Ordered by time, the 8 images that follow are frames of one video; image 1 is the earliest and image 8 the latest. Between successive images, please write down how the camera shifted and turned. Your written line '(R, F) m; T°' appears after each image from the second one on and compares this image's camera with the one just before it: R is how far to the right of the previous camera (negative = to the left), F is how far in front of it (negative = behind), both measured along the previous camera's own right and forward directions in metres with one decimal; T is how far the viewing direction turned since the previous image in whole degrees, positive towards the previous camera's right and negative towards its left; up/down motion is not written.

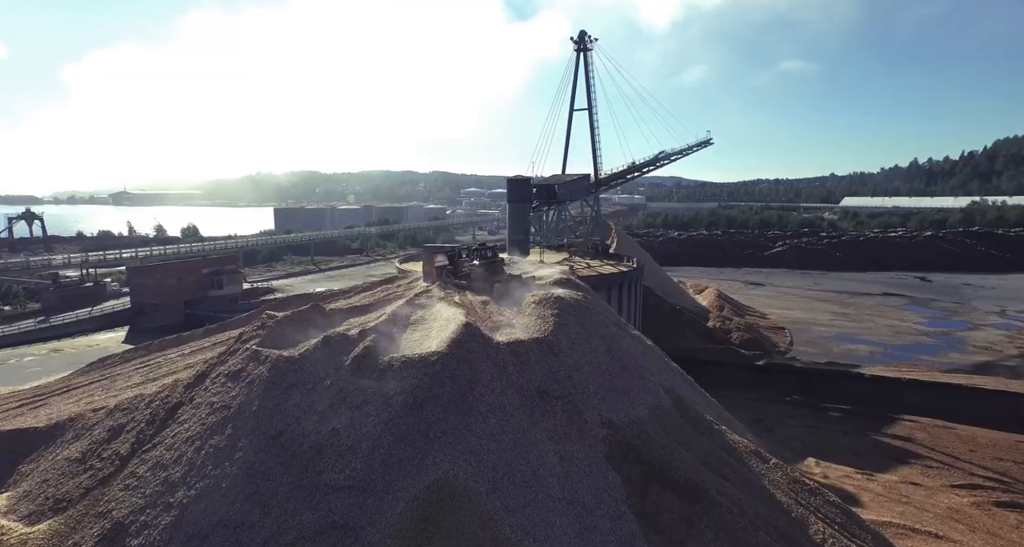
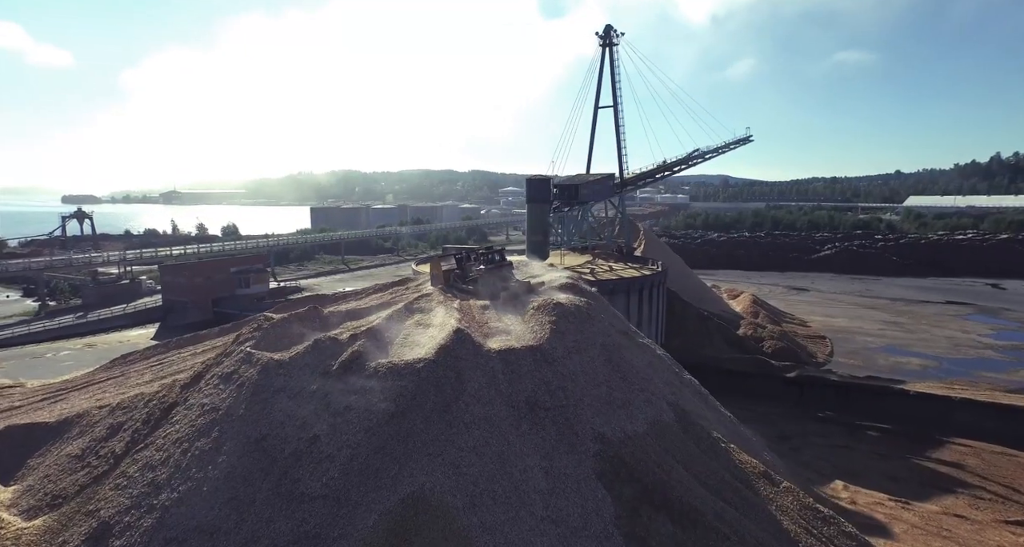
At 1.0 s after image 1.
(+0.6, +0.2) m; -4°
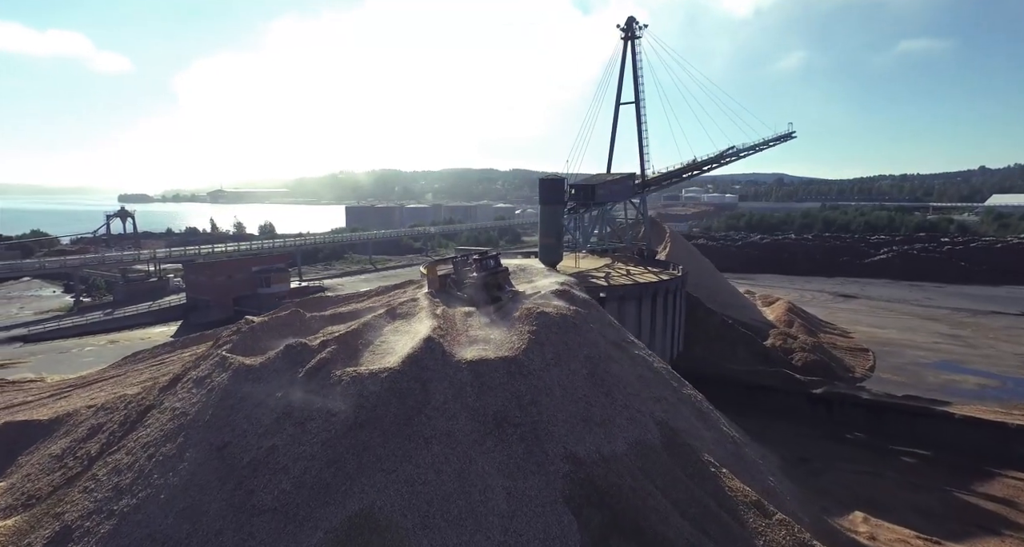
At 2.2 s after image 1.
(+0.9, +0.3) m; -4°
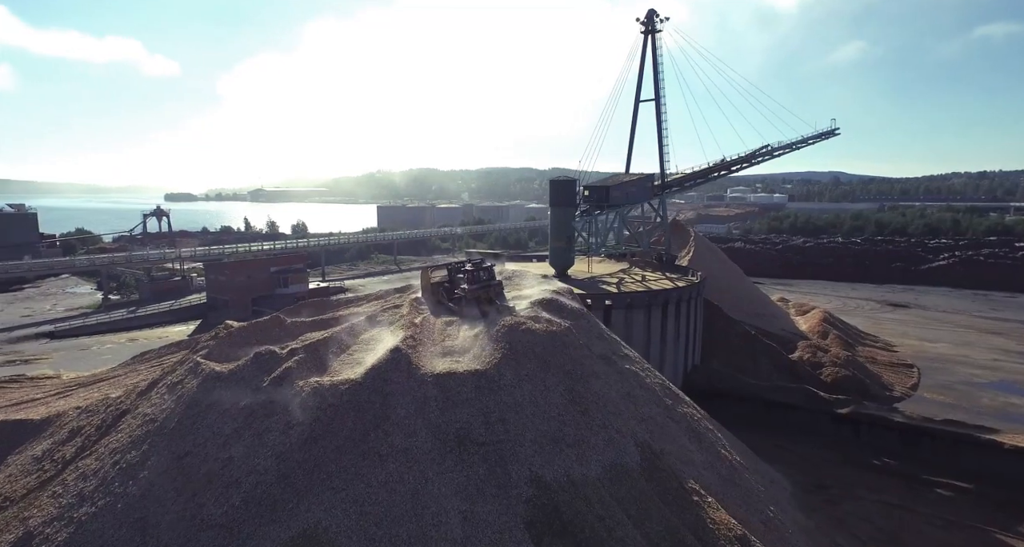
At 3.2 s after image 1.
(+0.9, +0.3) m; -4°
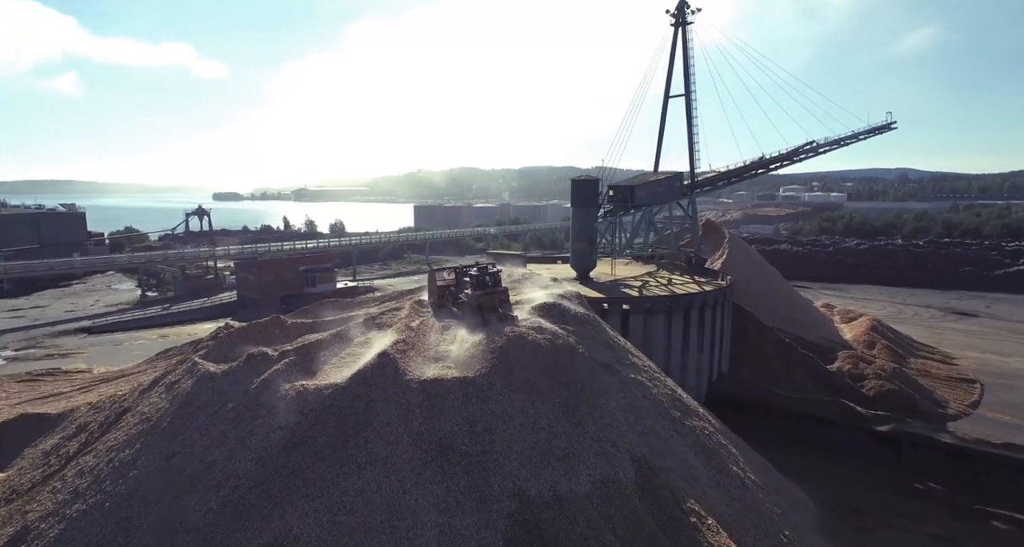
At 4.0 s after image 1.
(+0.6, +0.3) m; -4°
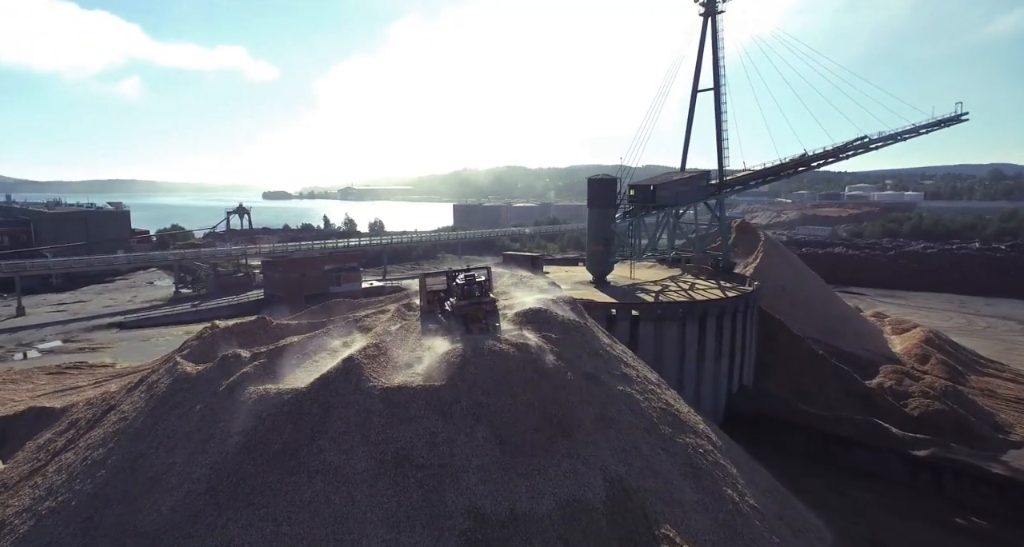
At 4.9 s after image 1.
(+1.0, +0.3) m; -5°
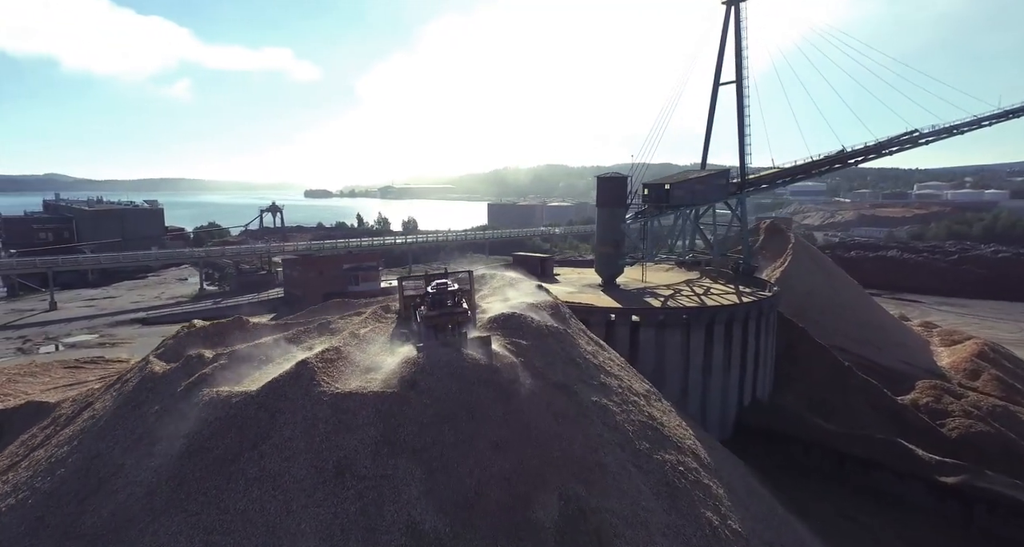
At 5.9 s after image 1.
(+1.2, +0.3) m; -4°
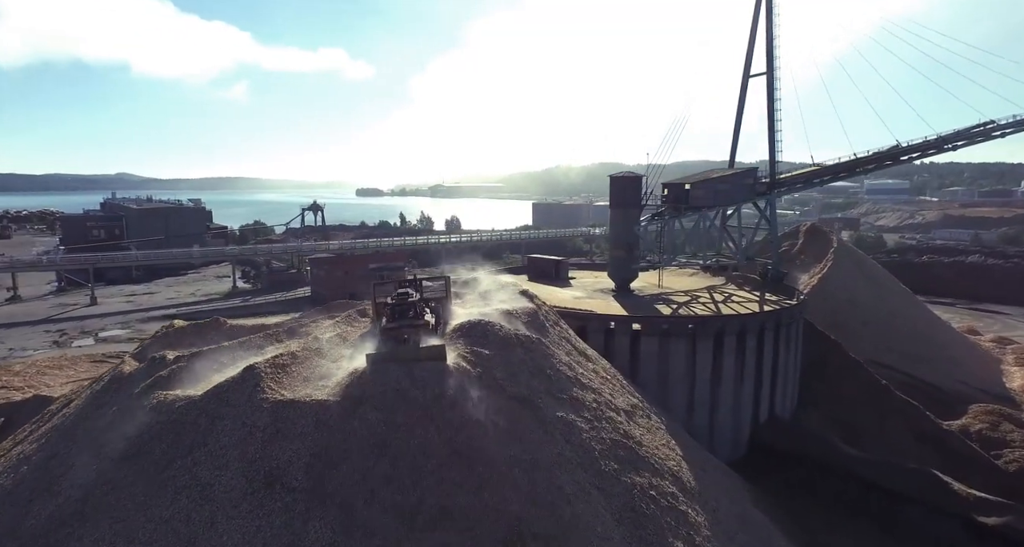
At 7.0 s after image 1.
(+1.5, +0.3) m; -6°
